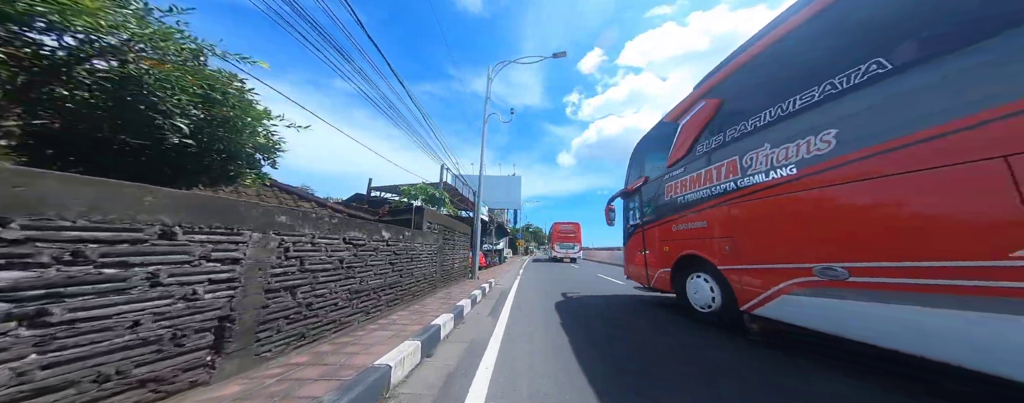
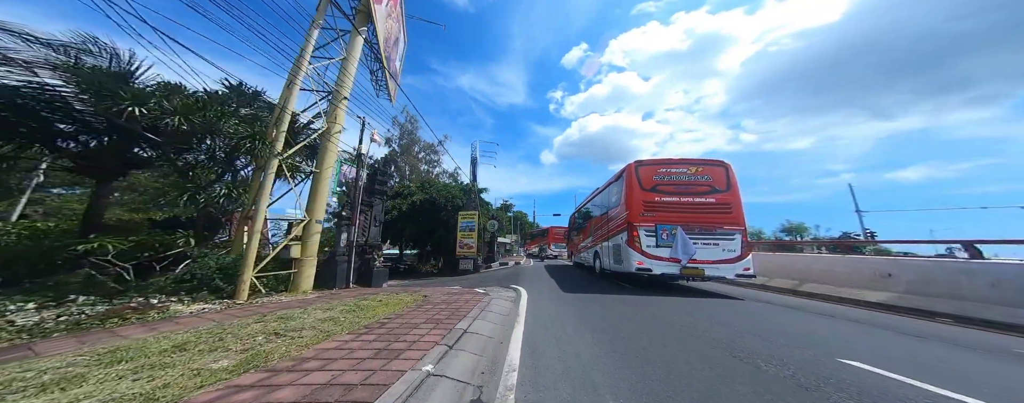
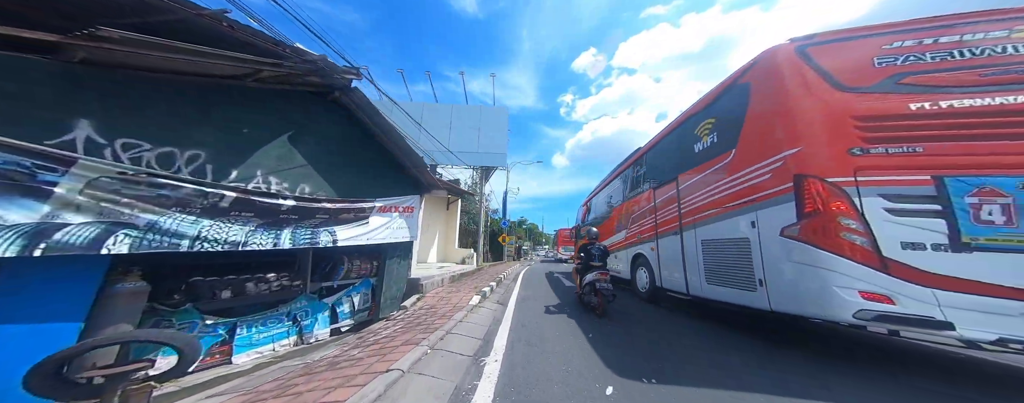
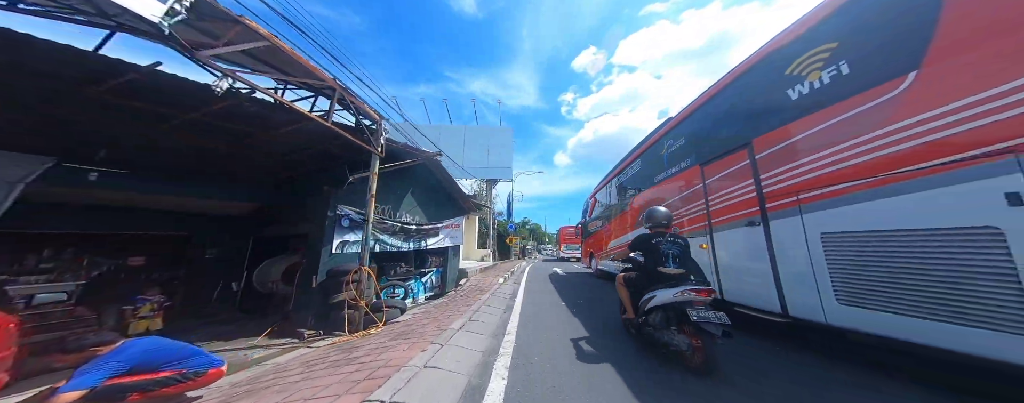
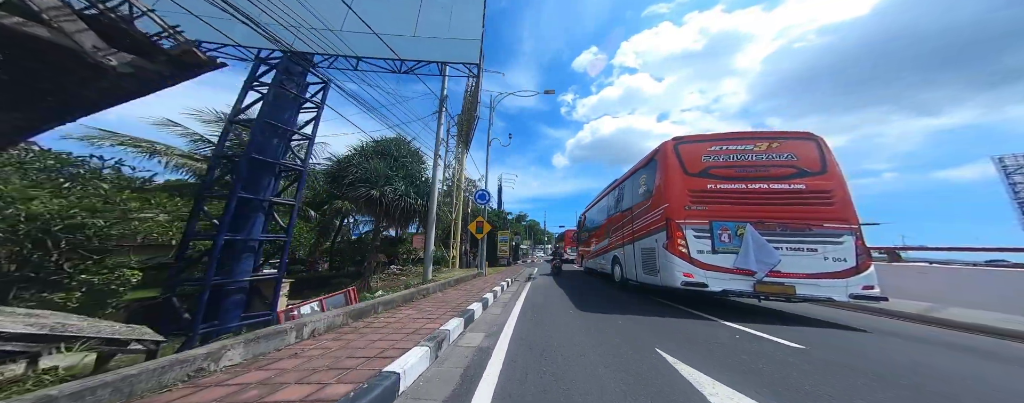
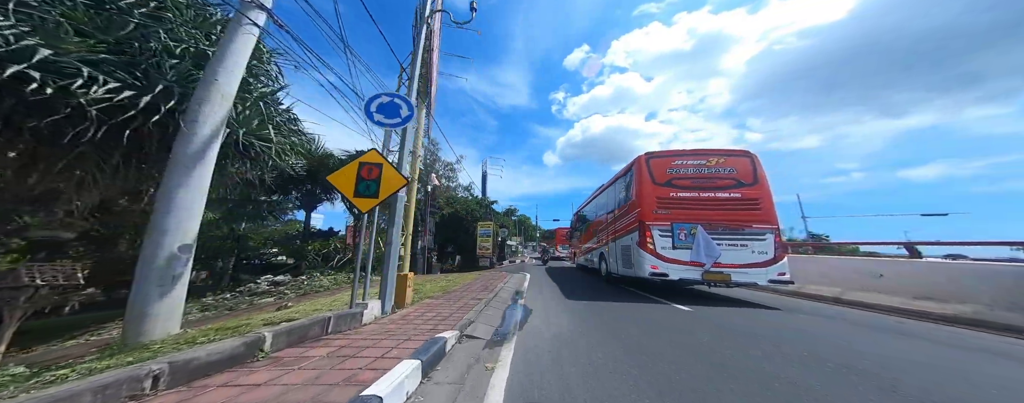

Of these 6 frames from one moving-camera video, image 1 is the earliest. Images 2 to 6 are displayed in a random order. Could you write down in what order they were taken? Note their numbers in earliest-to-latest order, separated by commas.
4, 3, 5, 6, 2
